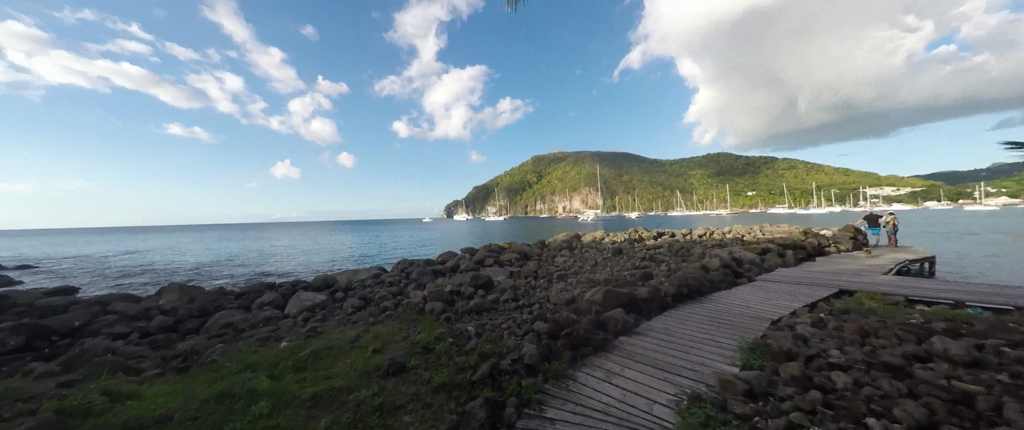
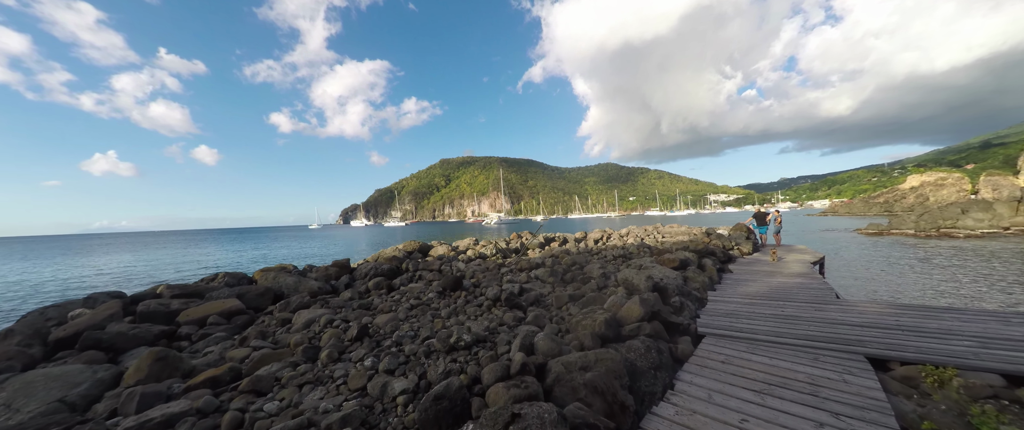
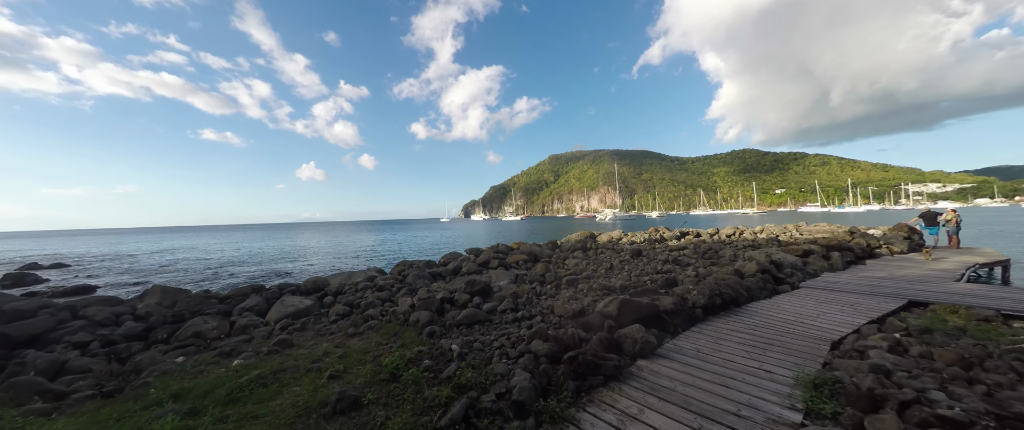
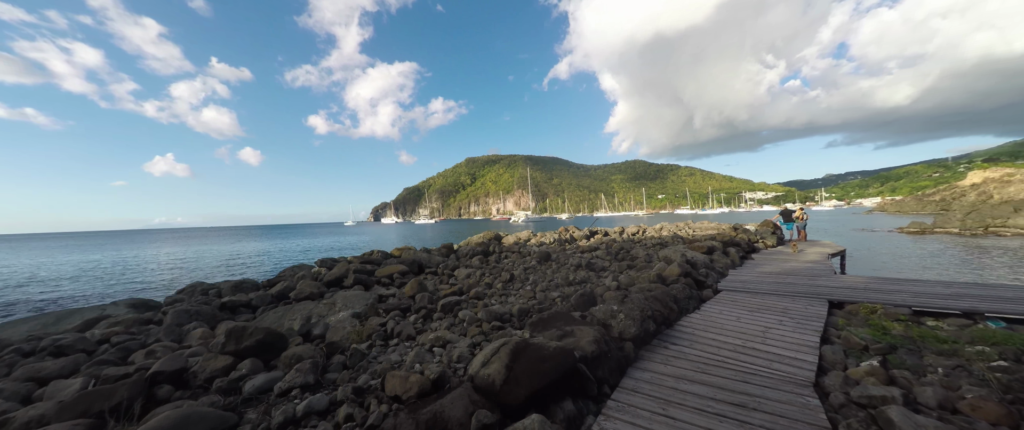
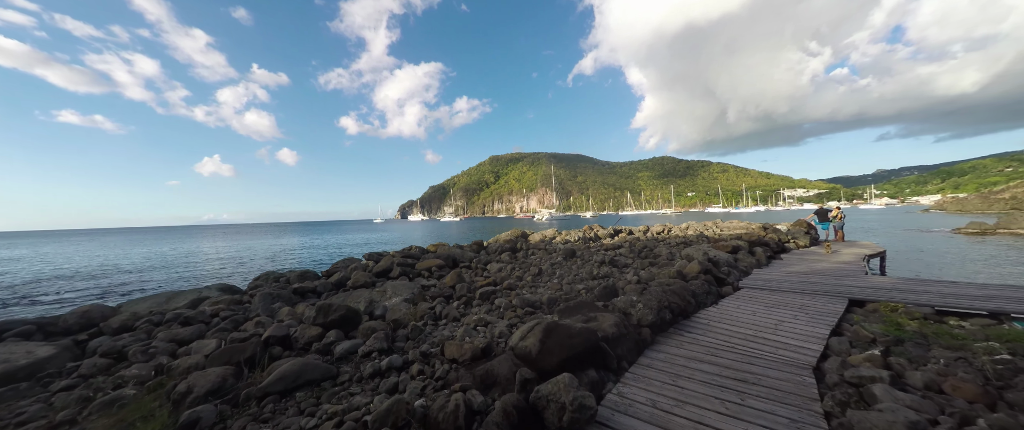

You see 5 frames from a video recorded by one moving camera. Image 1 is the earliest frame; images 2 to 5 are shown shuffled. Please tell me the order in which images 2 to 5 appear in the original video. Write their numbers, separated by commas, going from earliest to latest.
3, 5, 4, 2
